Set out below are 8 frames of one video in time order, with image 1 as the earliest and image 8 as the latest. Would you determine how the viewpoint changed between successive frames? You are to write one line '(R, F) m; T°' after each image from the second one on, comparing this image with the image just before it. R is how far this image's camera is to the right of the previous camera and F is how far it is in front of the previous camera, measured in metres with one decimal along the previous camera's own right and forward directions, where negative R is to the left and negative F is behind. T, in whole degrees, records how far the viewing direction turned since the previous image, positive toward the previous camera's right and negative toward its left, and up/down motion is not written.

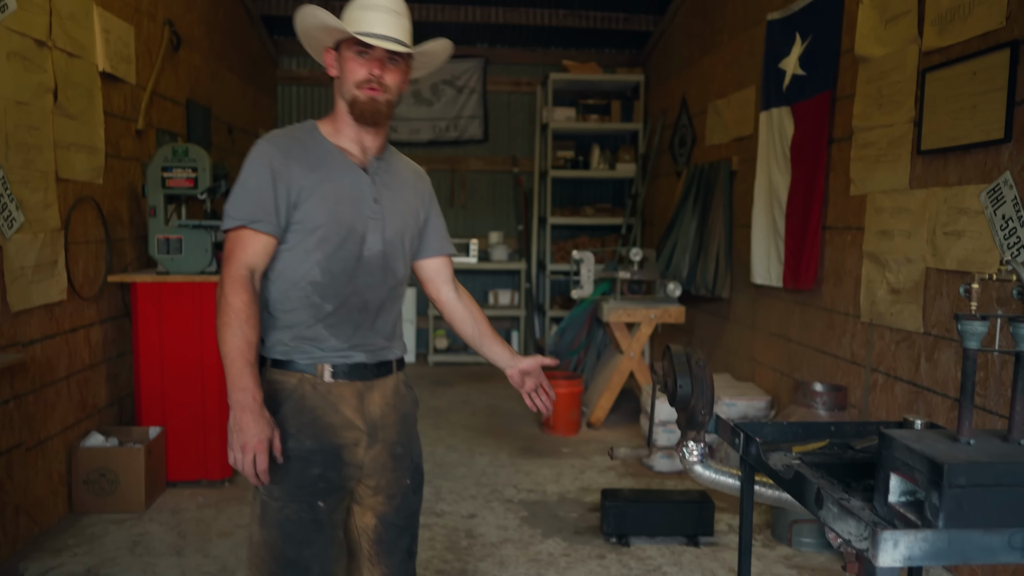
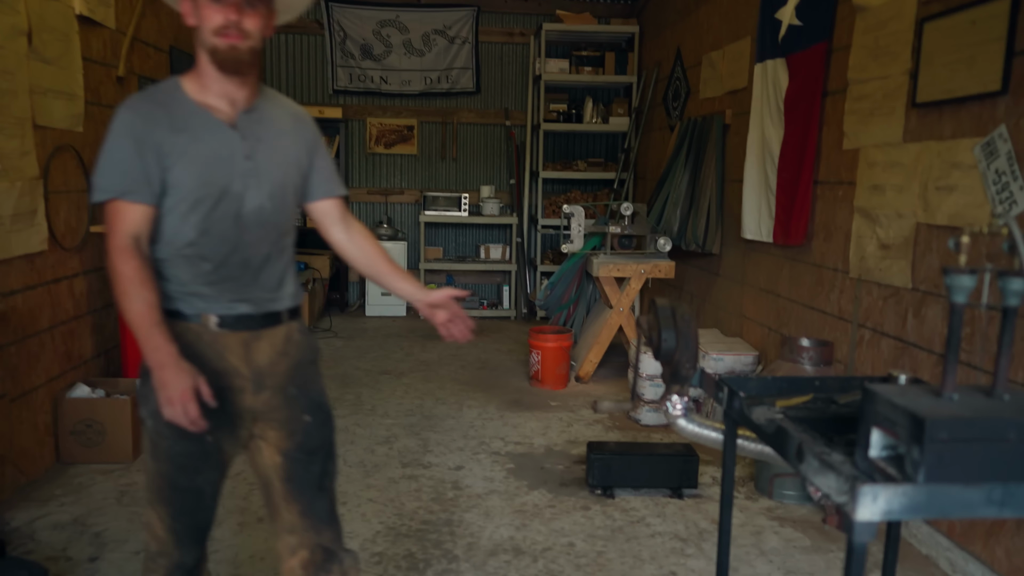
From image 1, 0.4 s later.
(0.0, 0.0) m; +1°
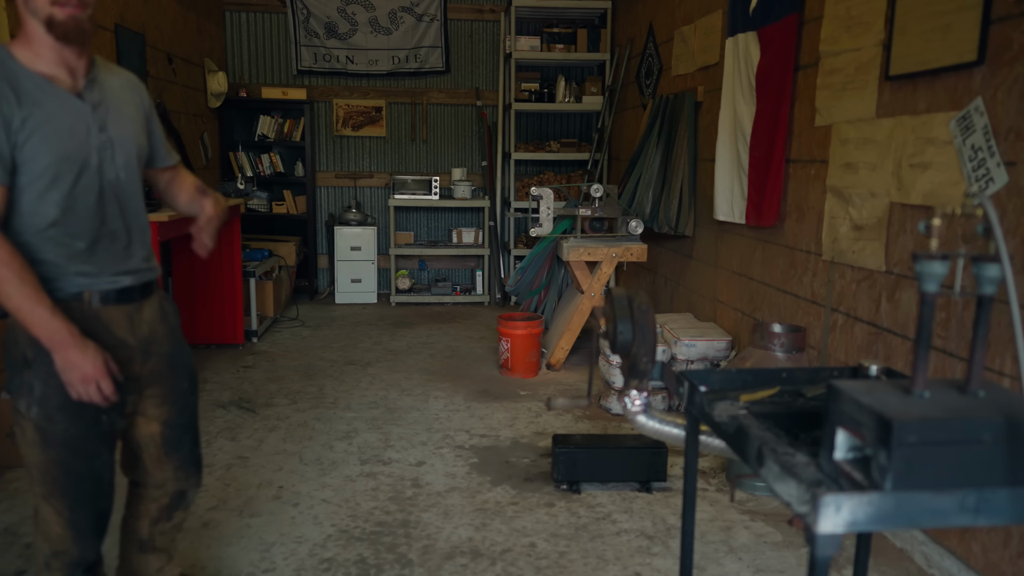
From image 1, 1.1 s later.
(+0.1, +0.1) m; +1°
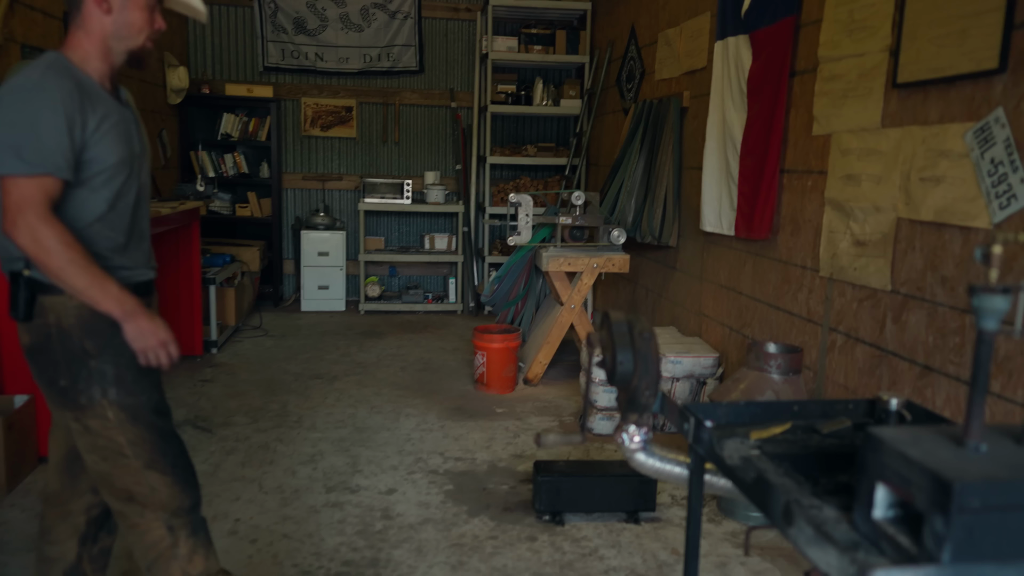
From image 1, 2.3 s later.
(0.0, +0.2) m; +2°
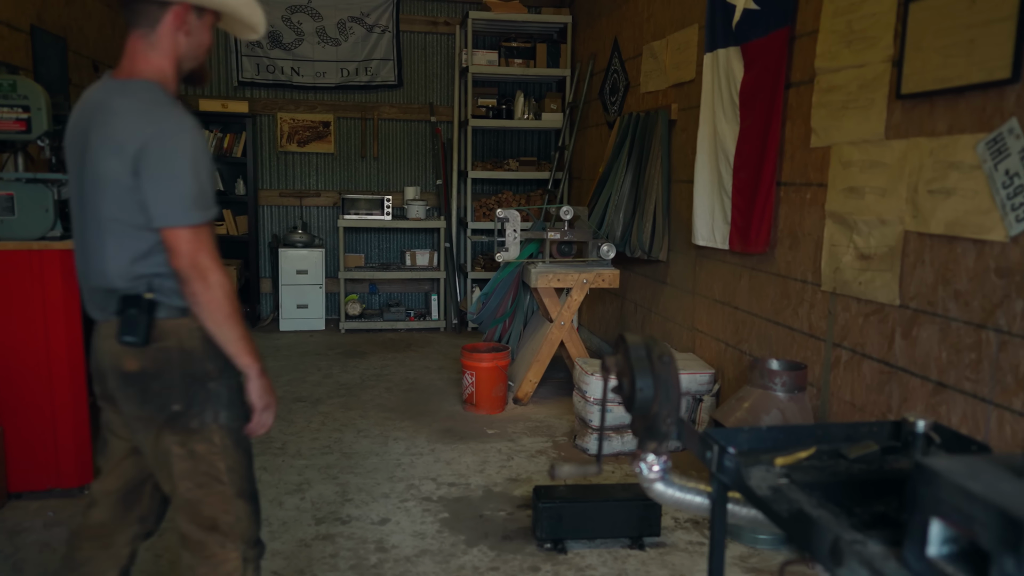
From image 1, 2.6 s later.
(-0.1, +0.1) m; +2°
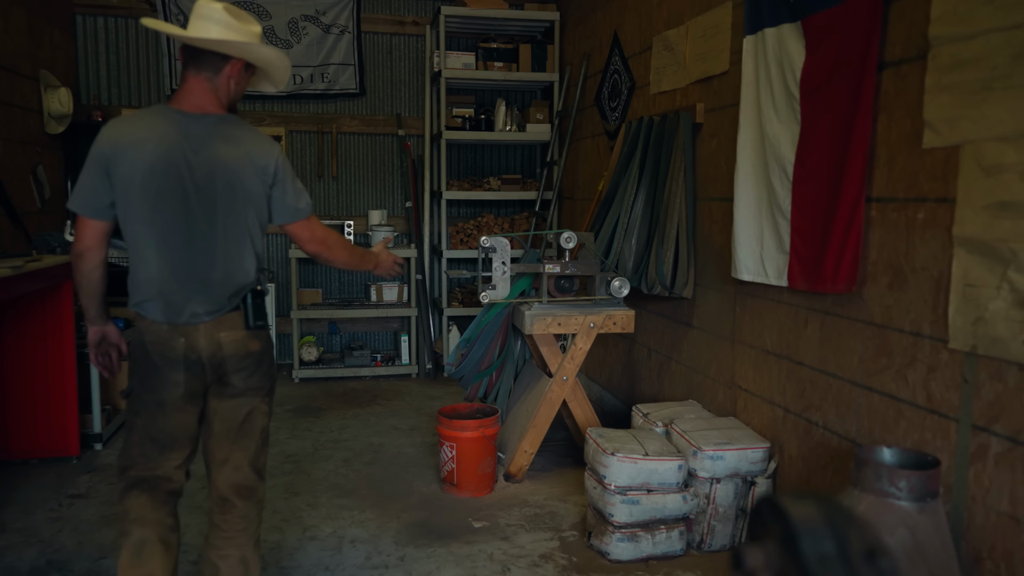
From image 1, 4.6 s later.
(-0.1, +0.9) m; +2°
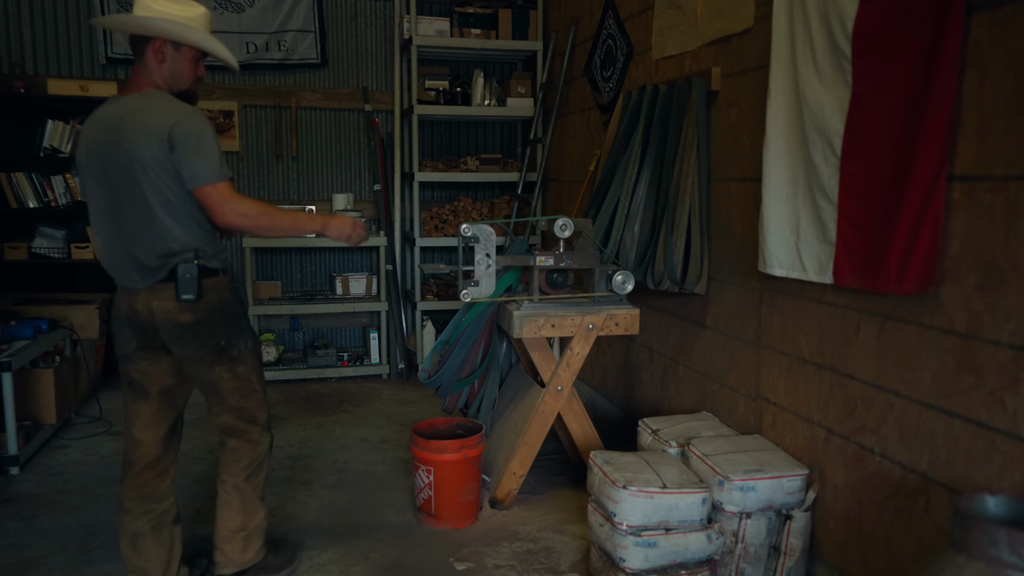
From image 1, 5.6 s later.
(-0.1, +0.5) m; +2°
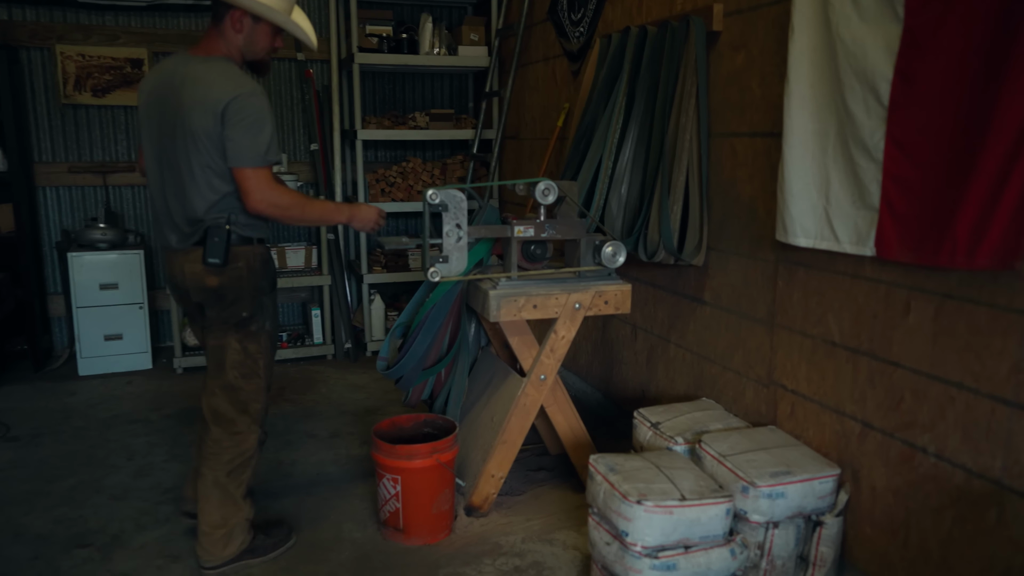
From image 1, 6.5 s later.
(-0.1, +0.4) m; +5°
